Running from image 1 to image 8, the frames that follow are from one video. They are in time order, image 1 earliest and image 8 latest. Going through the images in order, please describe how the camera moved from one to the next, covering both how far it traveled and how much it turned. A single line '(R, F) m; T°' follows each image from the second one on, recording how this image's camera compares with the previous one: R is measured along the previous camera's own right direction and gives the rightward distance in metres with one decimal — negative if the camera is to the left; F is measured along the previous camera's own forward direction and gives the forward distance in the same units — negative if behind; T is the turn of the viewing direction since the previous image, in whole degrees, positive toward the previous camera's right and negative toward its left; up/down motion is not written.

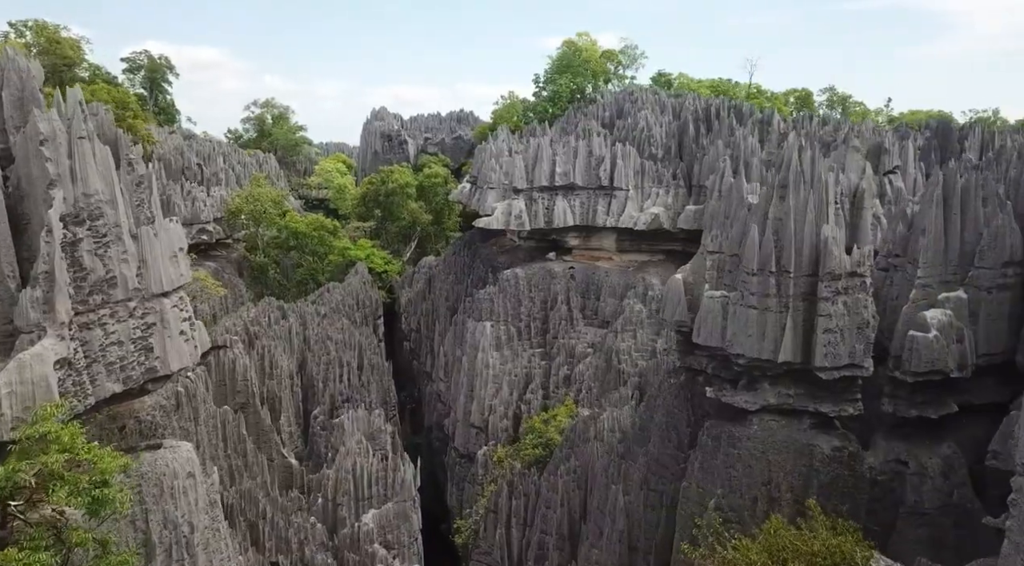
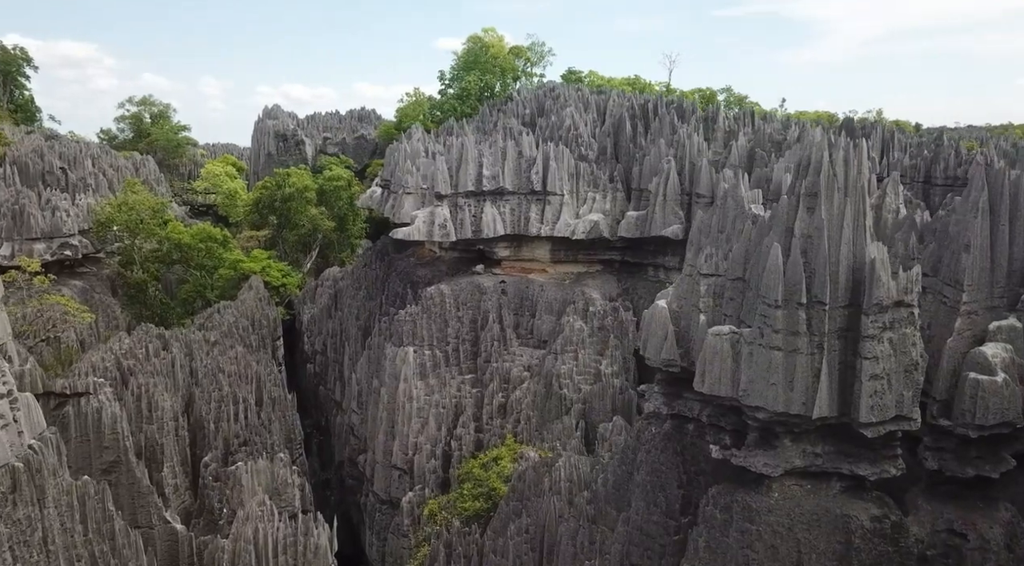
(-0.5, +2.3) m; +8°
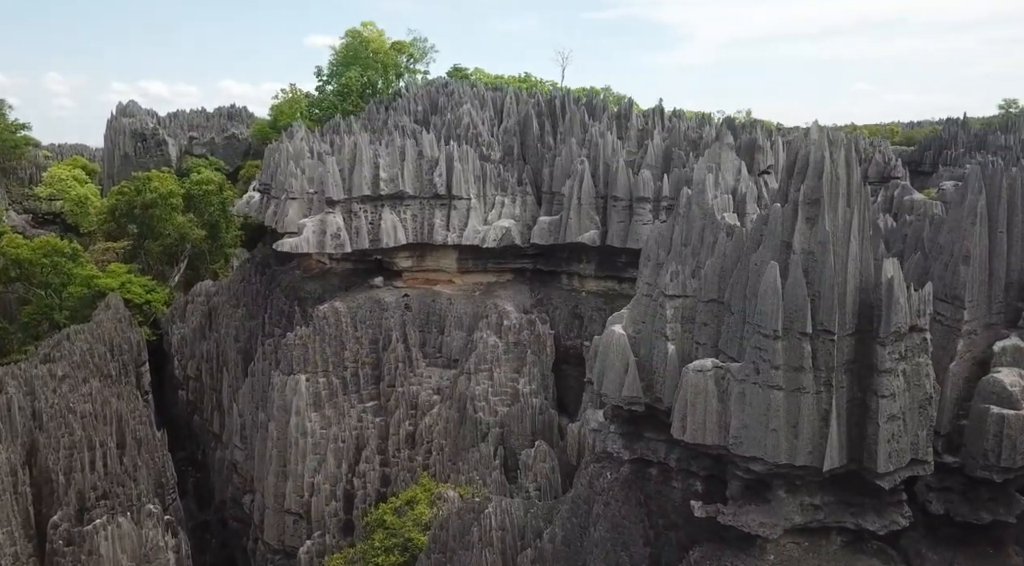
(-0.4, +1.6) m; +9°
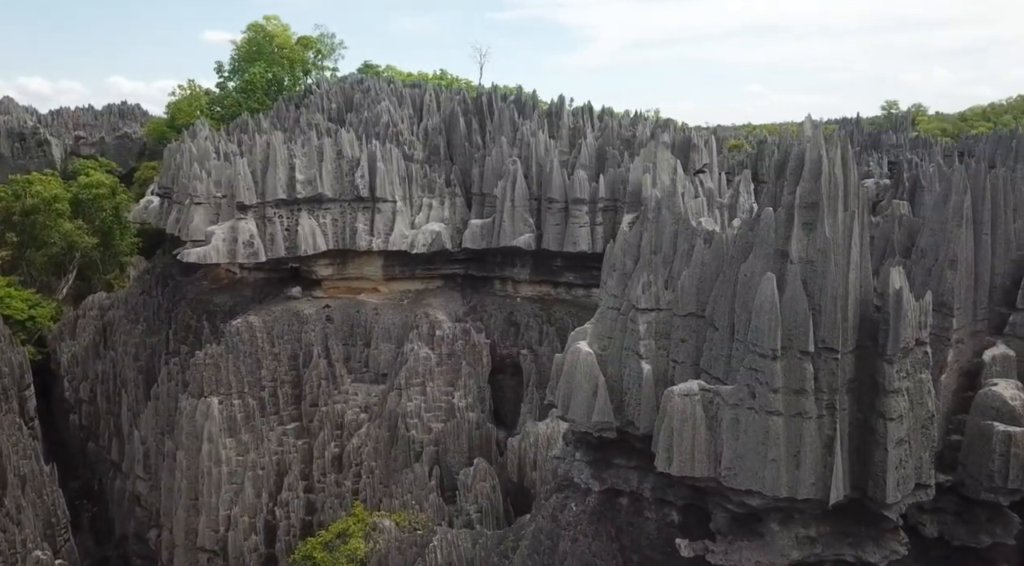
(-0.4, +0.9) m; +7°
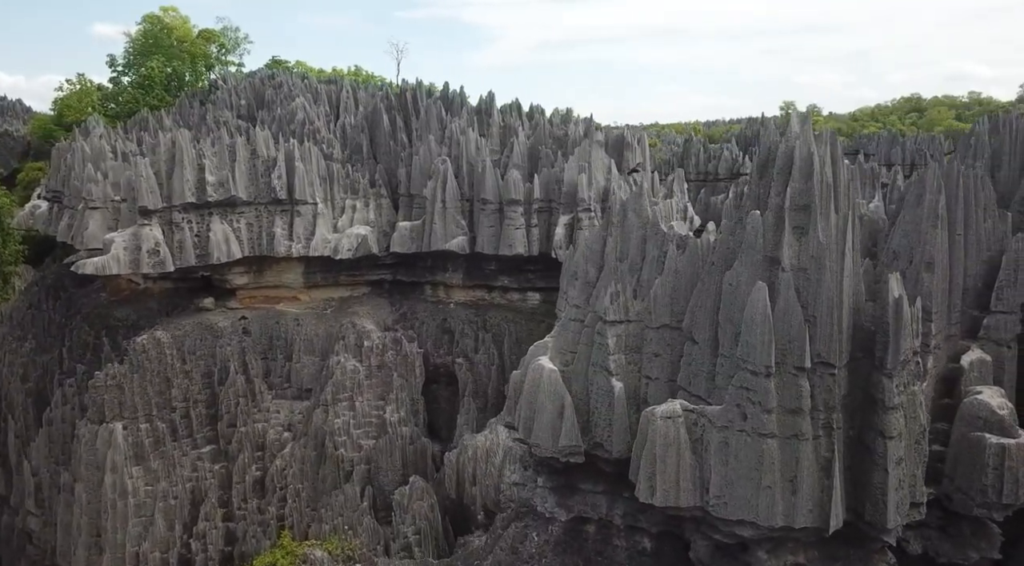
(-0.3, +0.7) m; +7°
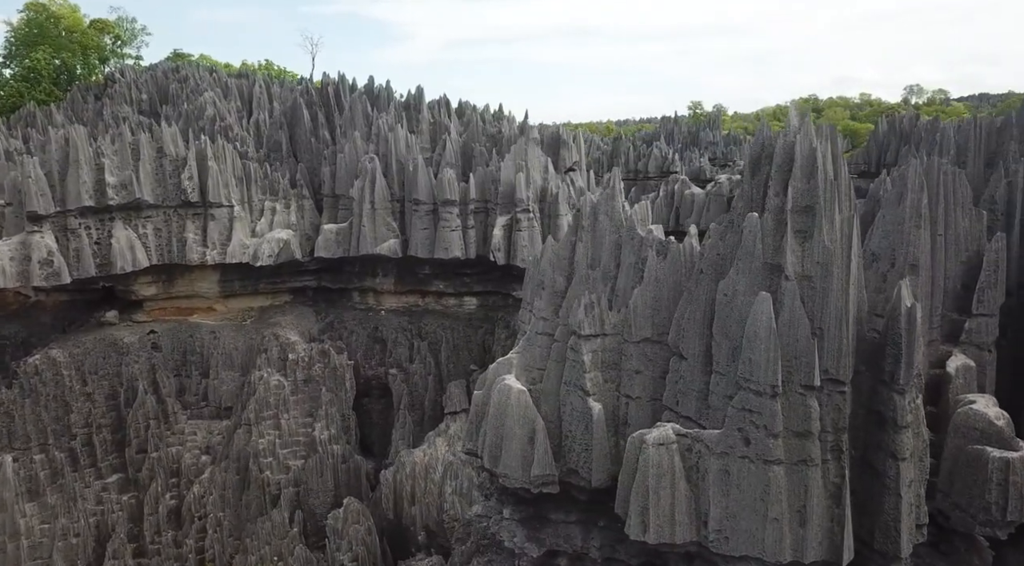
(-0.3, +0.7) m; +6°
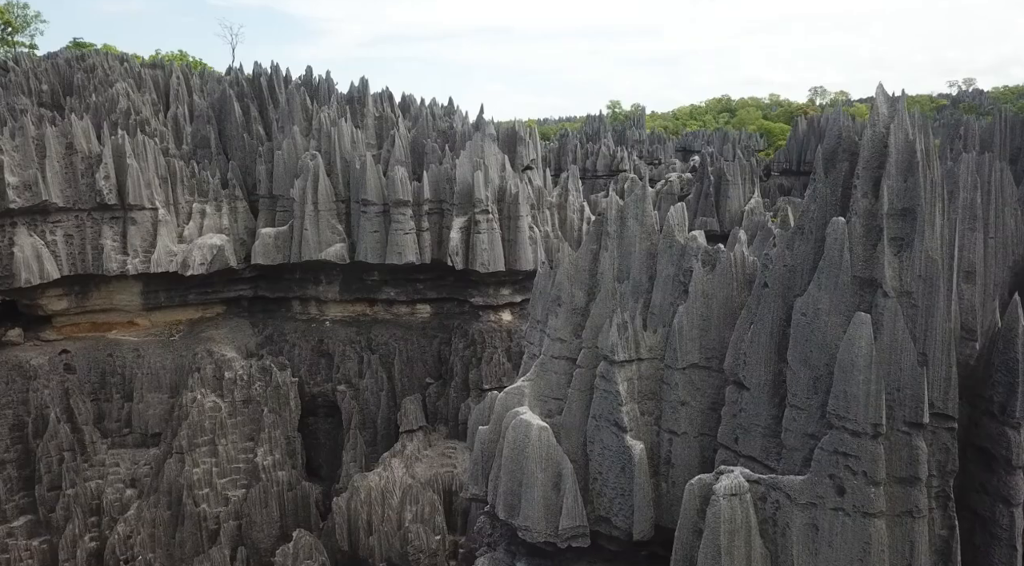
(-0.6, +0.9) m; +6°
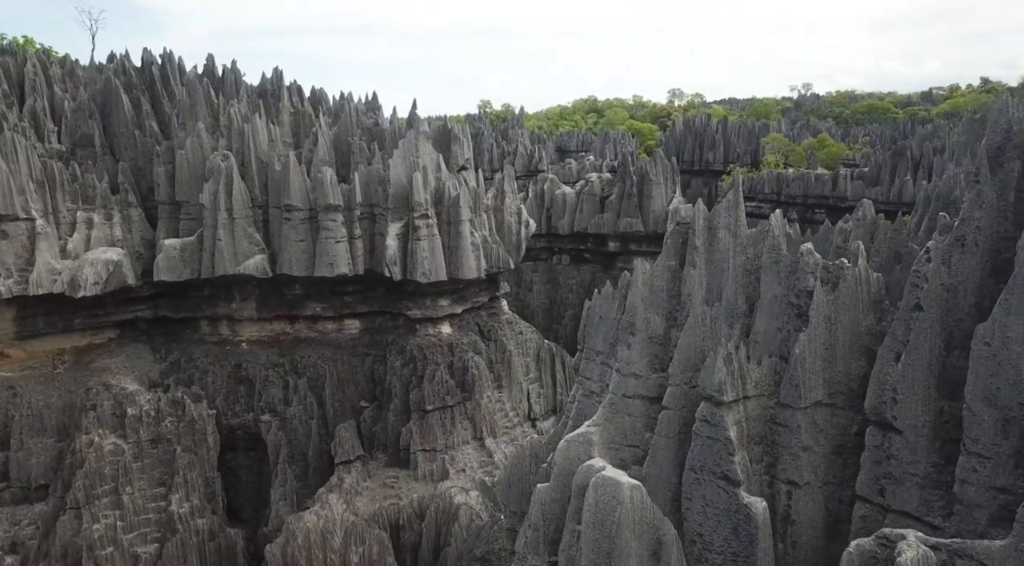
(-1.0, +1.0) m; +9°
